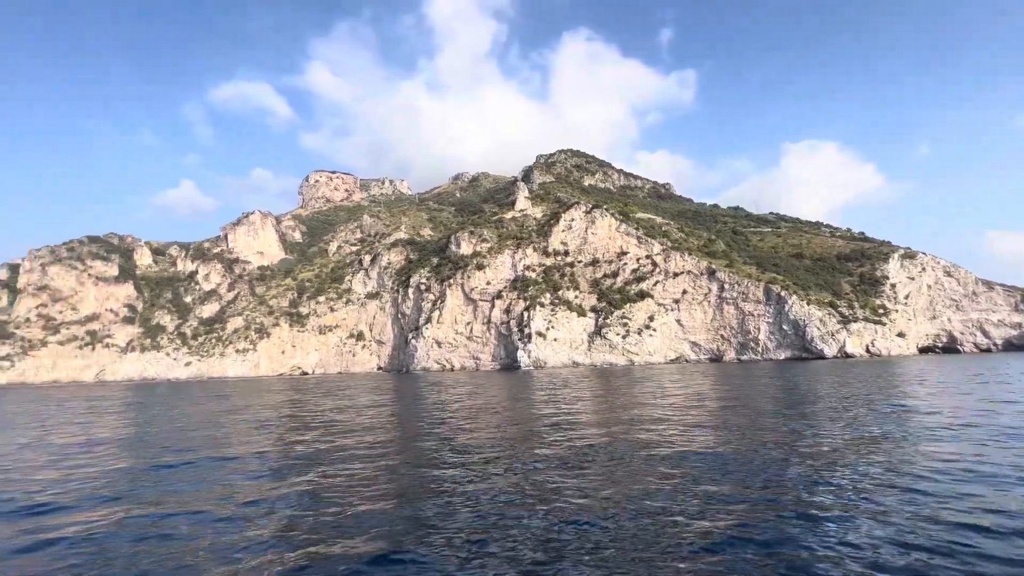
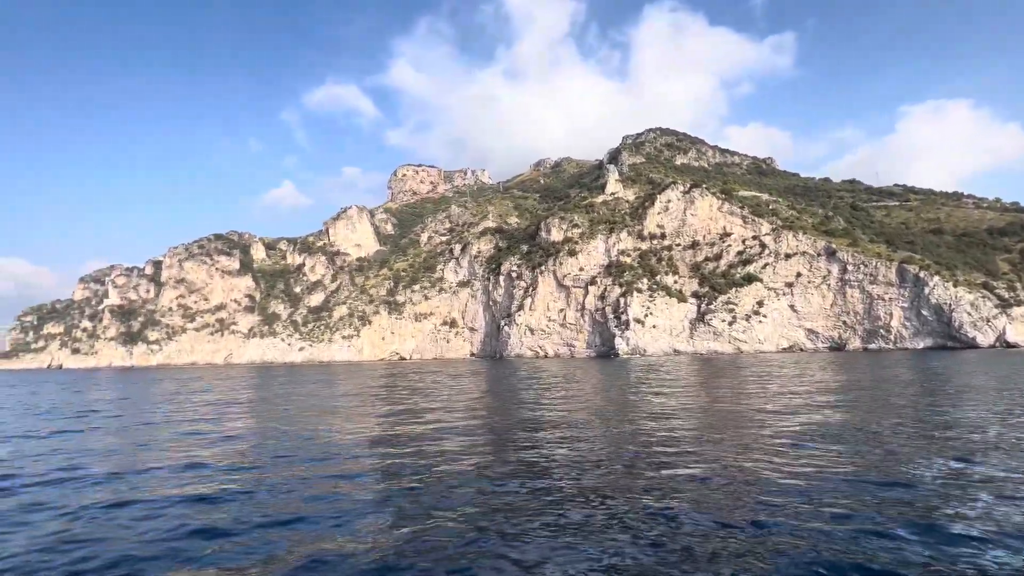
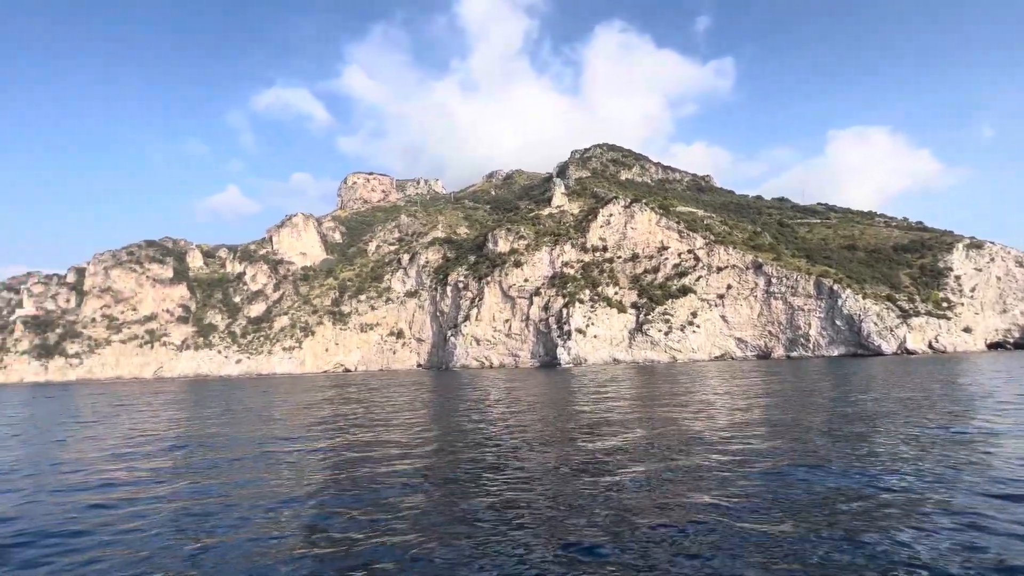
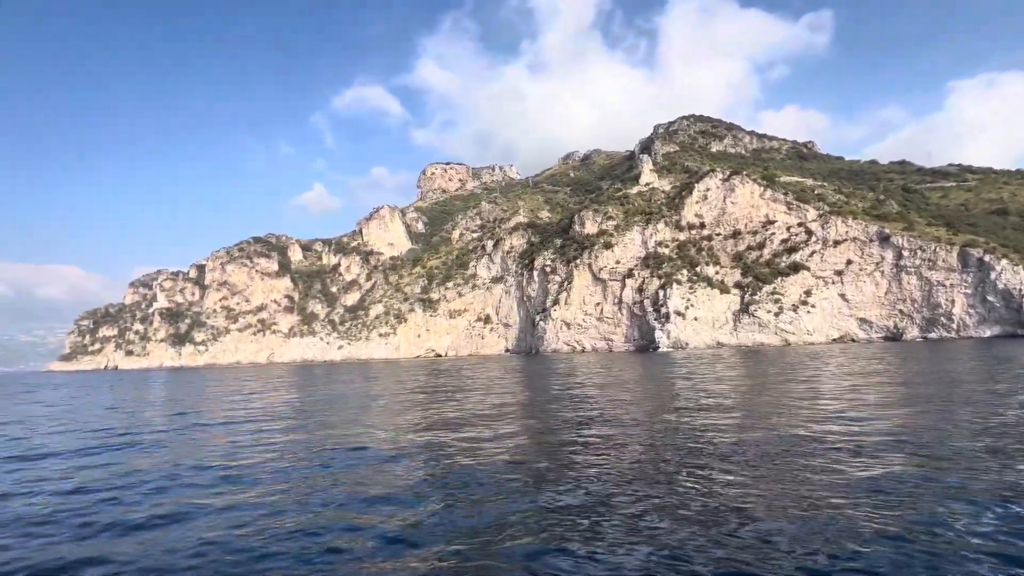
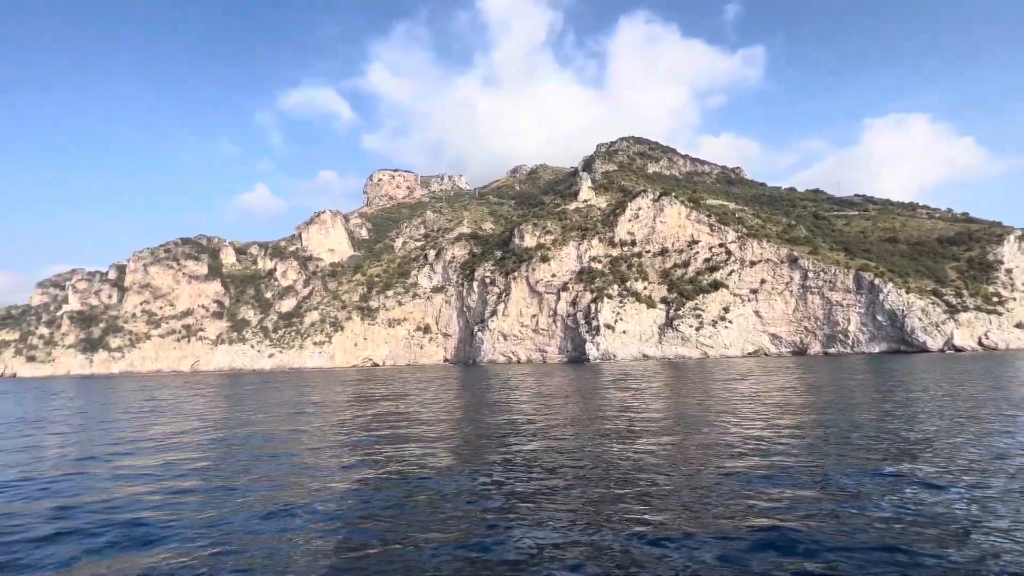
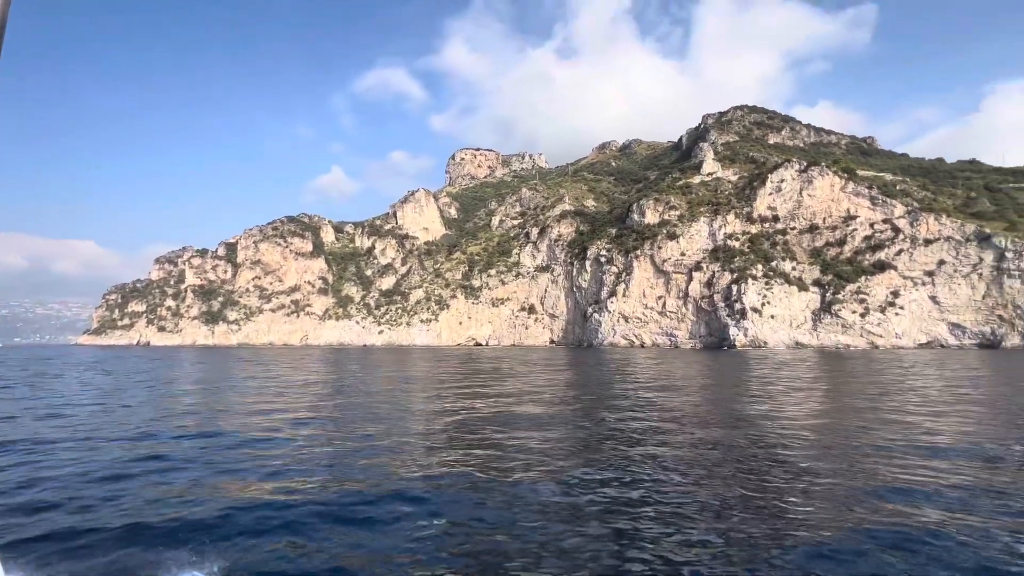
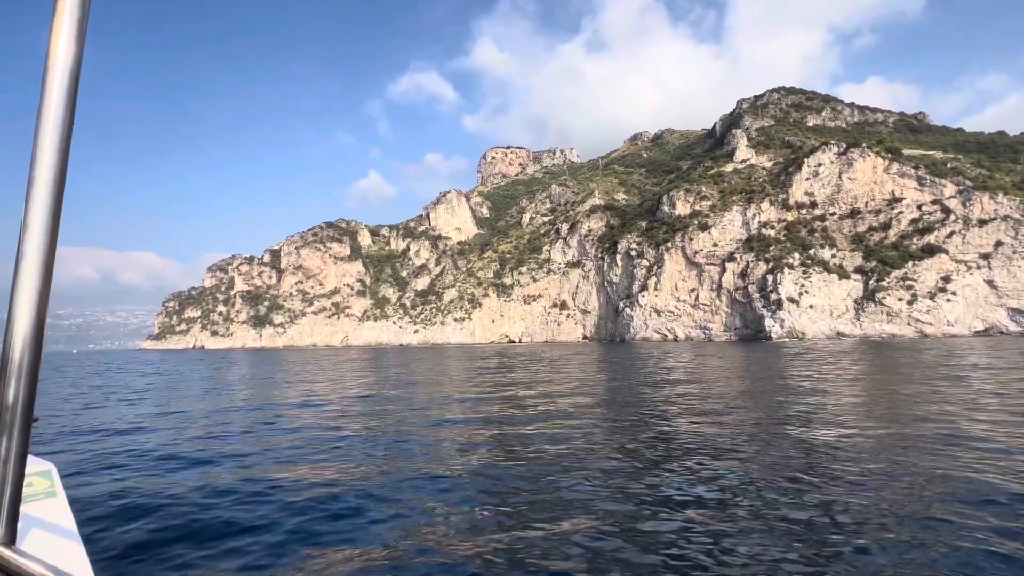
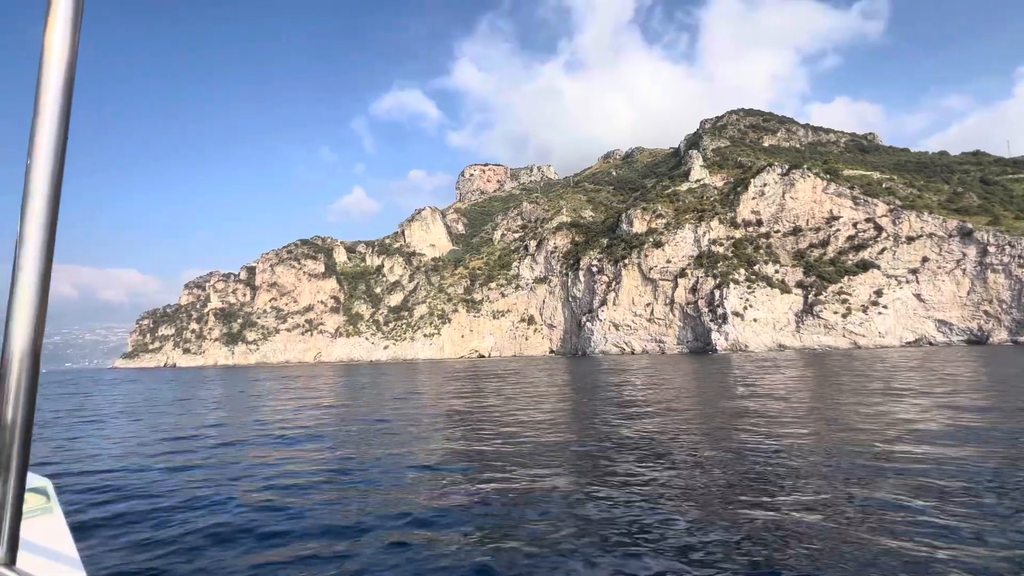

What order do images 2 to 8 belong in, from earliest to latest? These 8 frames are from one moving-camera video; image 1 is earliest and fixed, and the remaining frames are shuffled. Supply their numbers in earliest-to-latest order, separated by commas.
3, 5, 2, 4, 8, 7, 6
